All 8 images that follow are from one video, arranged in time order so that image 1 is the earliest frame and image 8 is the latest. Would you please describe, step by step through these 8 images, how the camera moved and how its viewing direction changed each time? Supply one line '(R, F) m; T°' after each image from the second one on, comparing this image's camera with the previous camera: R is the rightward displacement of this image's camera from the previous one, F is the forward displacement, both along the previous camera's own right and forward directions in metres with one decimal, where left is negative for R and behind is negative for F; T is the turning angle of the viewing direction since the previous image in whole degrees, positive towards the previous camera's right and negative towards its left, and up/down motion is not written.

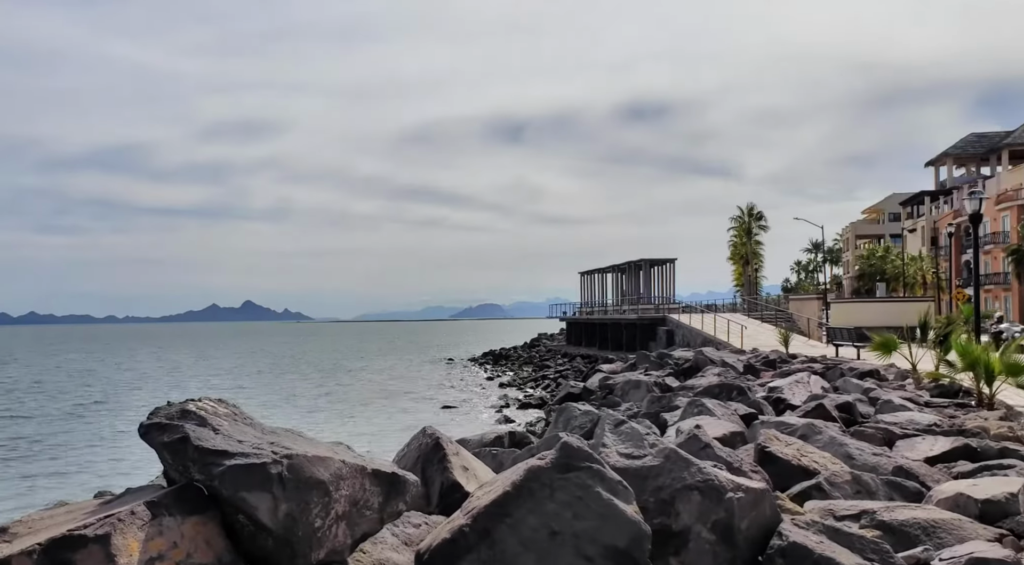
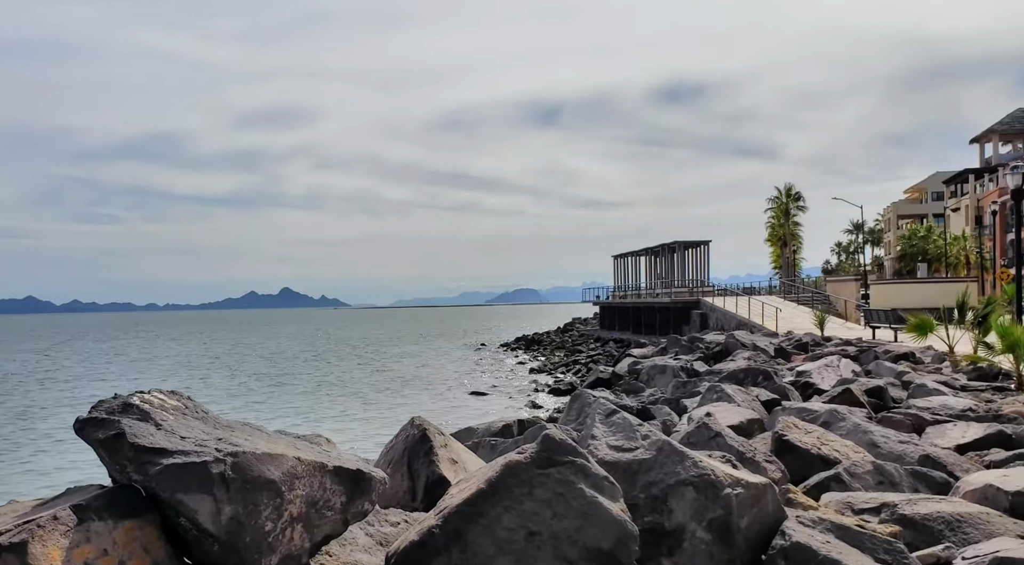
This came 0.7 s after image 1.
(+0.3, +0.3) m; -2°
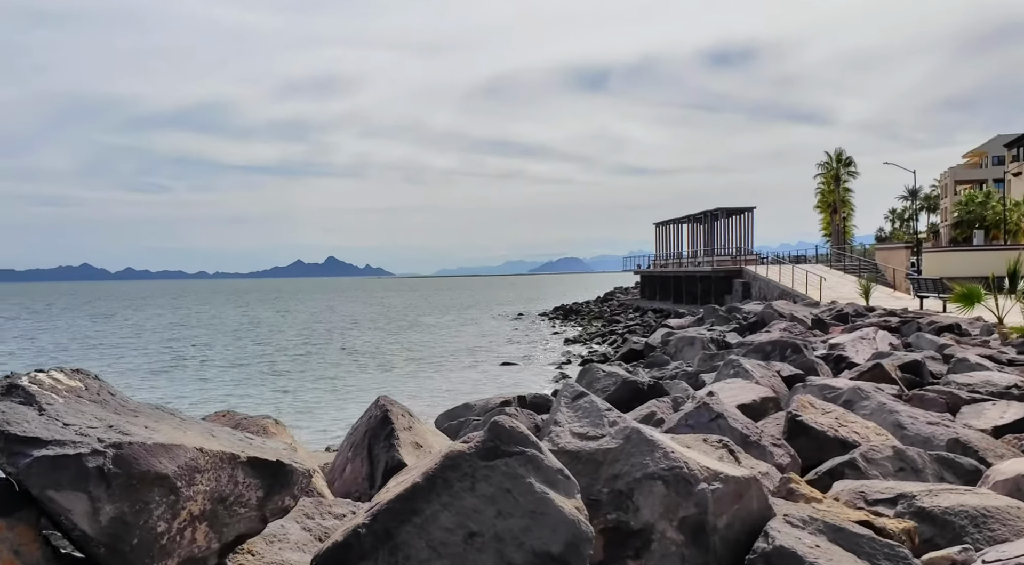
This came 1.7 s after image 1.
(+0.4, +0.4) m; -3°
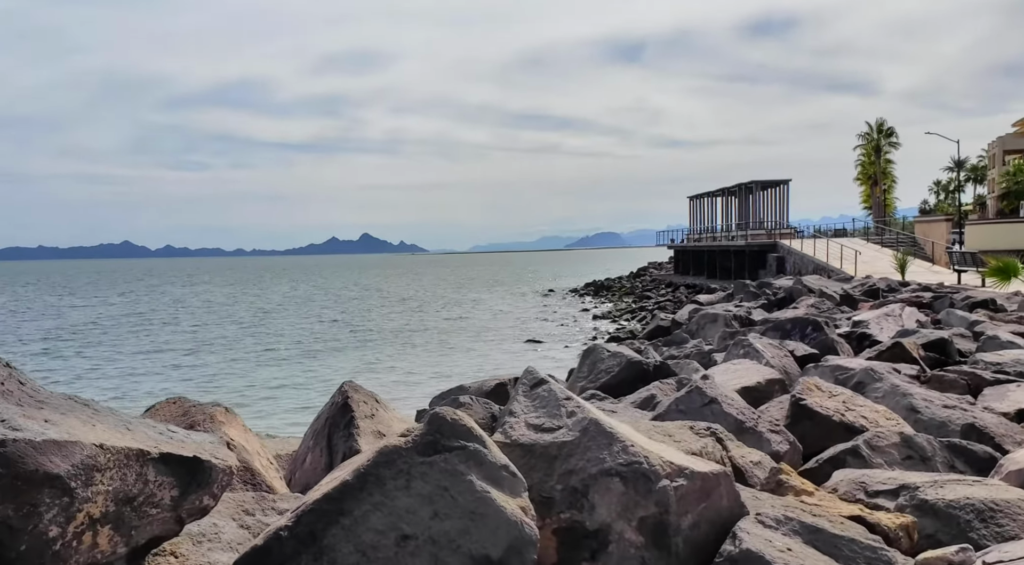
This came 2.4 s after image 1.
(+0.4, +0.3) m; -2°
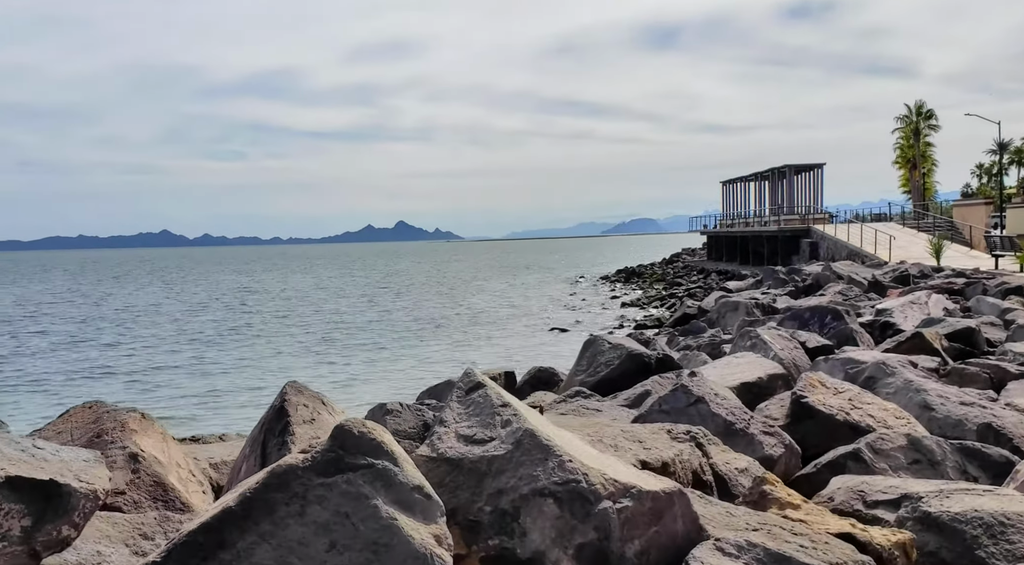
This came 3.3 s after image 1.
(+0.4, +0.4) m; -2°
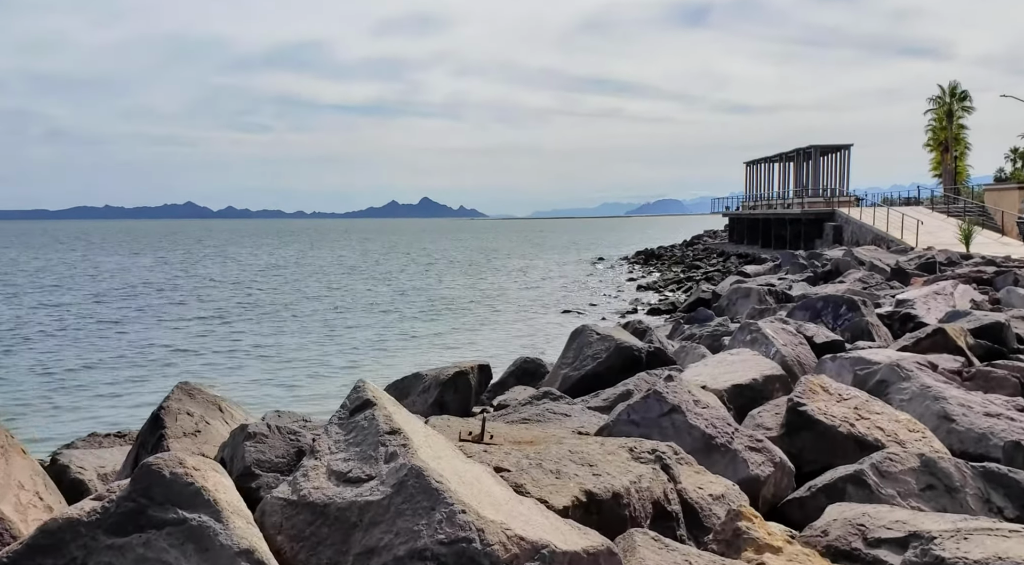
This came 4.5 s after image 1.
(+0.4, +0.7) m; -1°
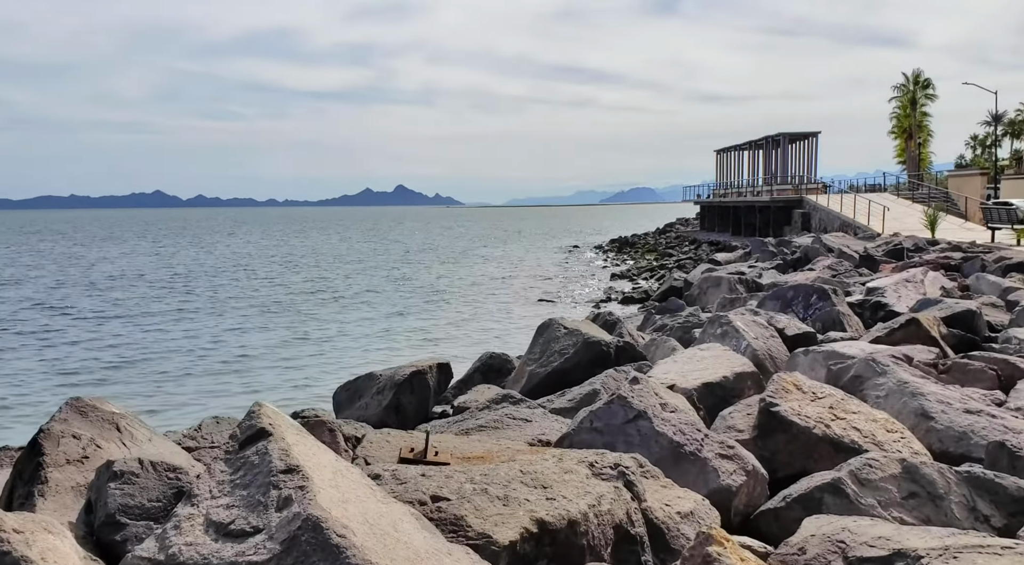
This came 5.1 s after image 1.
(+0.1, +0.4) m; +2°
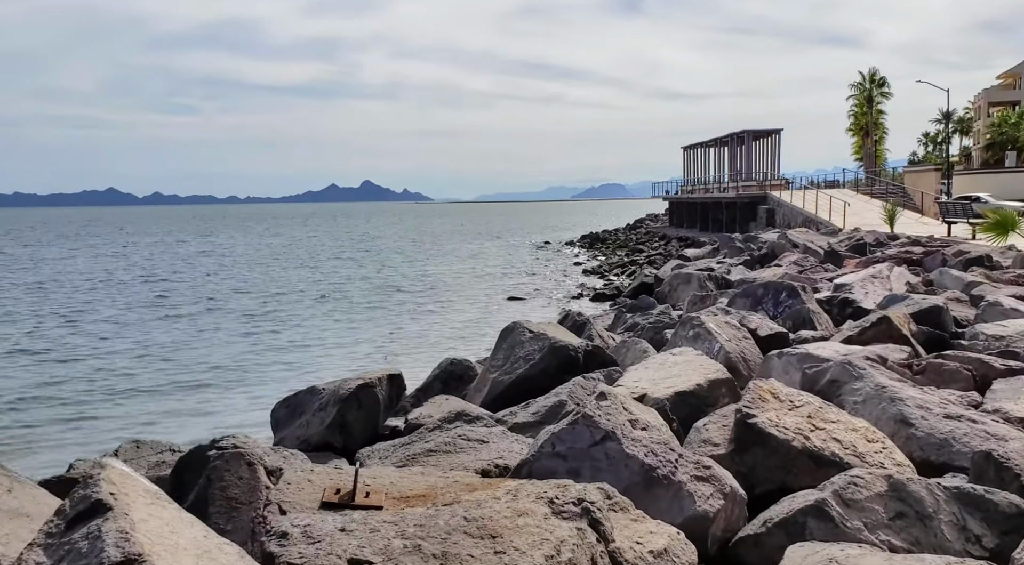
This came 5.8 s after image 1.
(+0.1, +0.4) m; +2°
